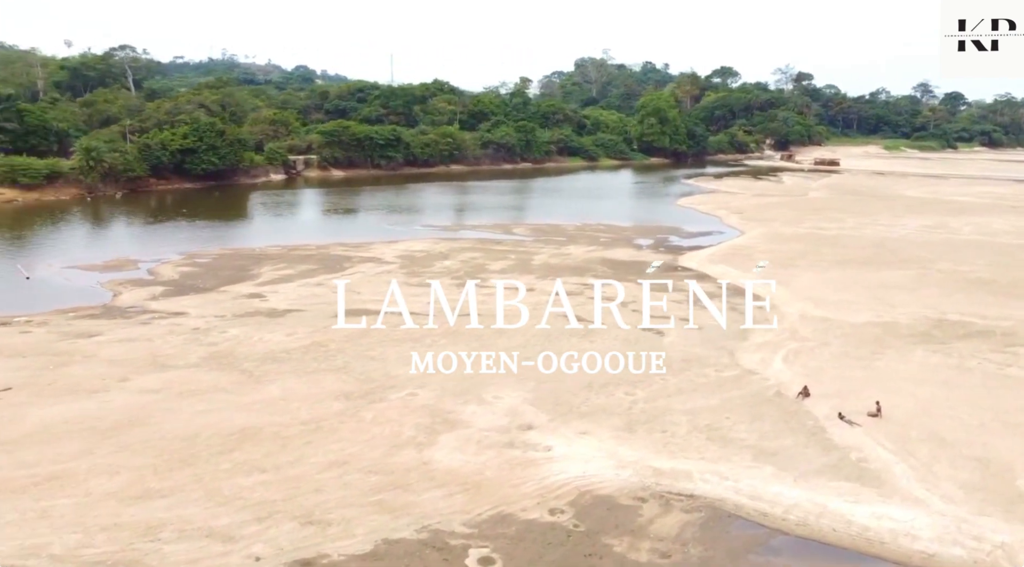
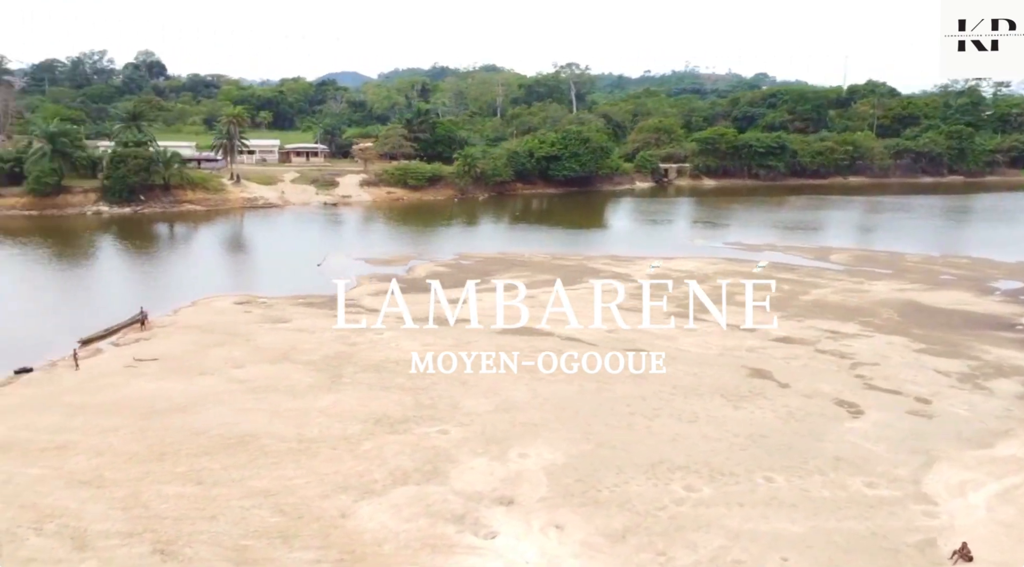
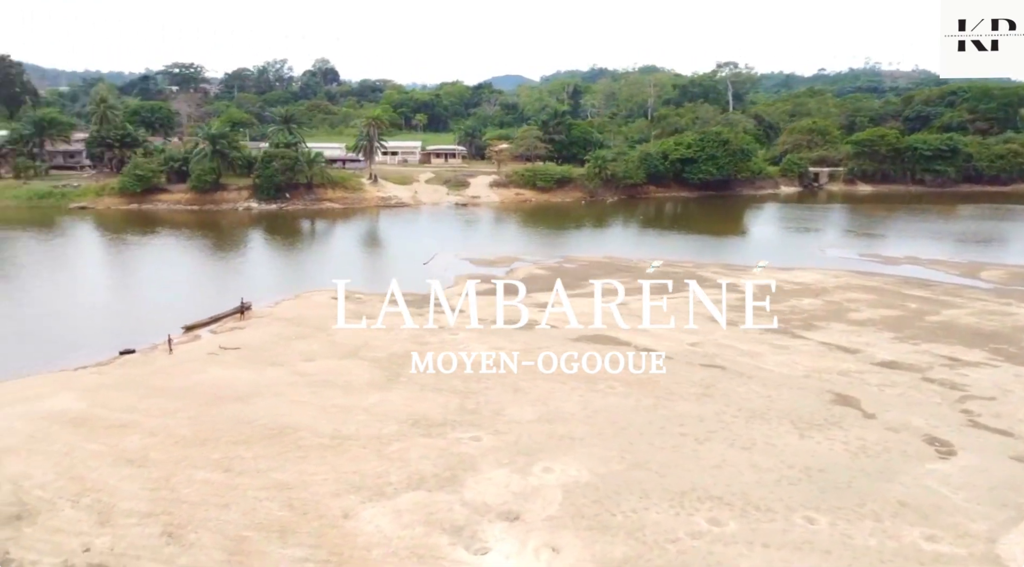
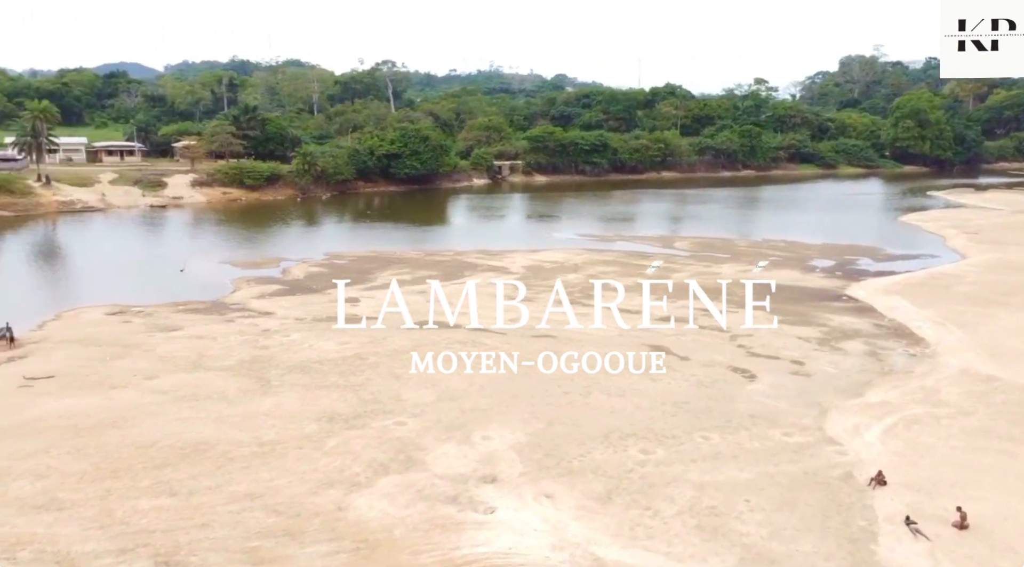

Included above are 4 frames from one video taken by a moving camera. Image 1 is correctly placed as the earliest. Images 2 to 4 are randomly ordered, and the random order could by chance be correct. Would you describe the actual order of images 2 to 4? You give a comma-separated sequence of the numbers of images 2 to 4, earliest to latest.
4, 2, 3
